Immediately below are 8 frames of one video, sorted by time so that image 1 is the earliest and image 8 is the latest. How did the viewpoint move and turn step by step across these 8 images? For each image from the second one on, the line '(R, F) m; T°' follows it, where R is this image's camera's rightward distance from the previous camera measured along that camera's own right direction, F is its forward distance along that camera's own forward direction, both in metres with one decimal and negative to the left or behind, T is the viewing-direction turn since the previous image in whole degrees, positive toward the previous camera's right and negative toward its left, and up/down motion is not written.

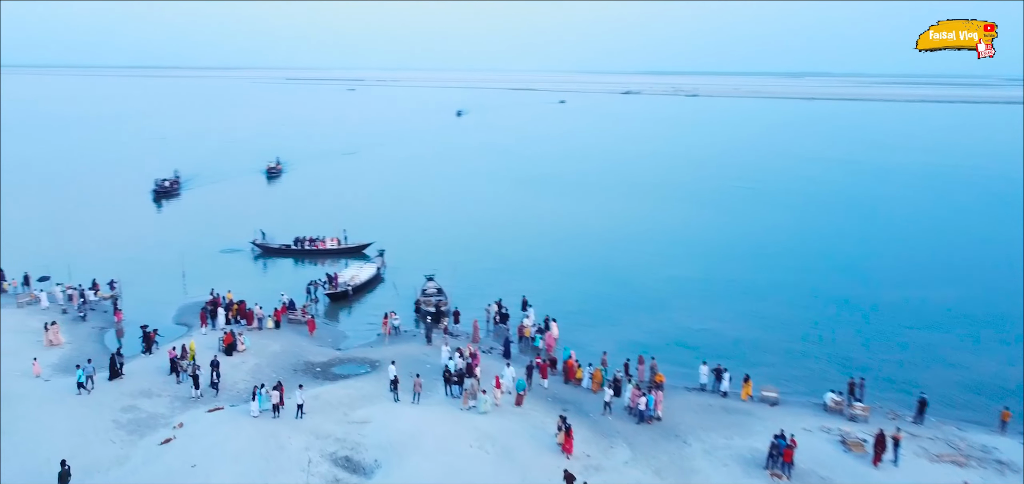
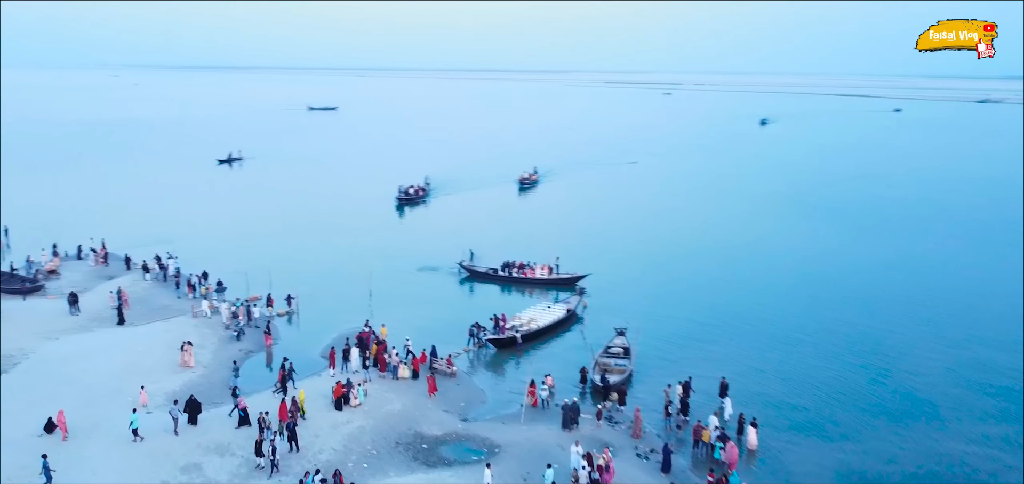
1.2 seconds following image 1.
(+2.7, +5.9) m; -22°
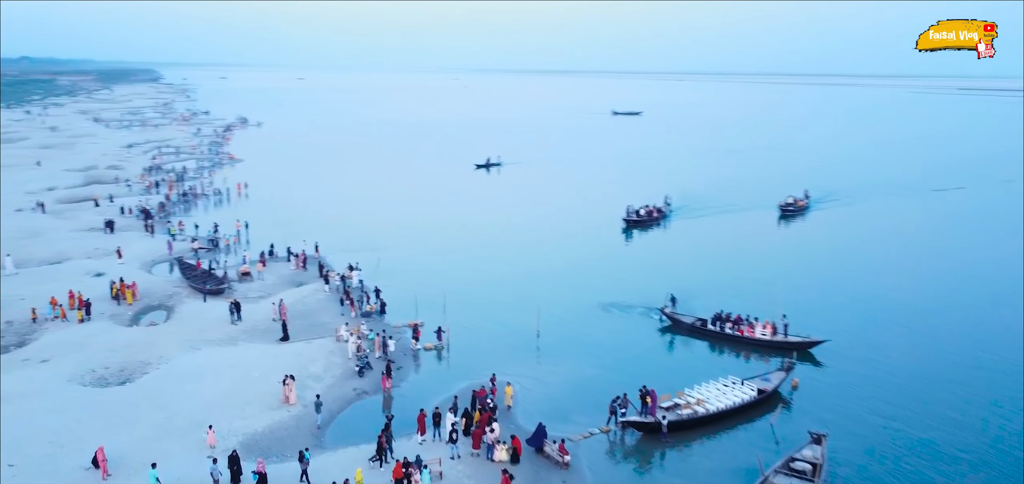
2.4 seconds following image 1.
(+3.2, +5.2) m; -22°
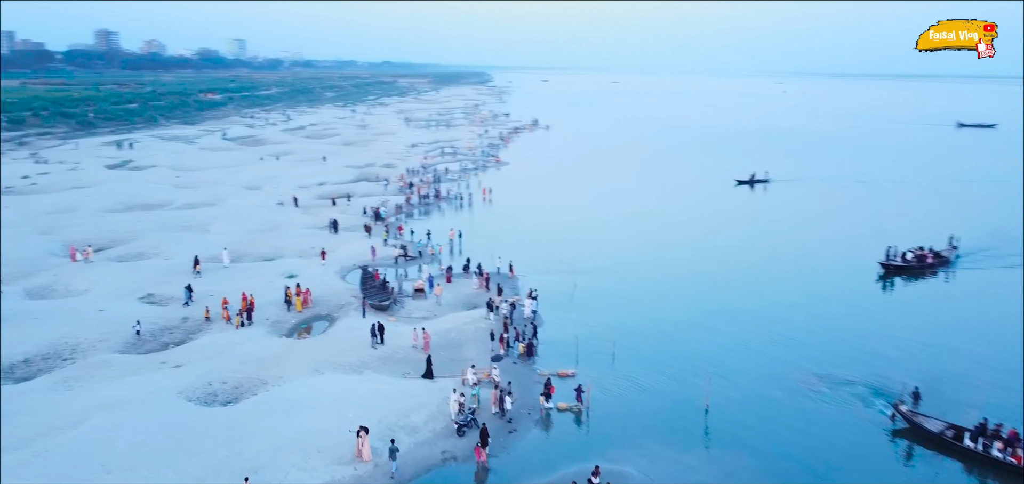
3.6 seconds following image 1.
(+3.3, +4.7) m; -21°
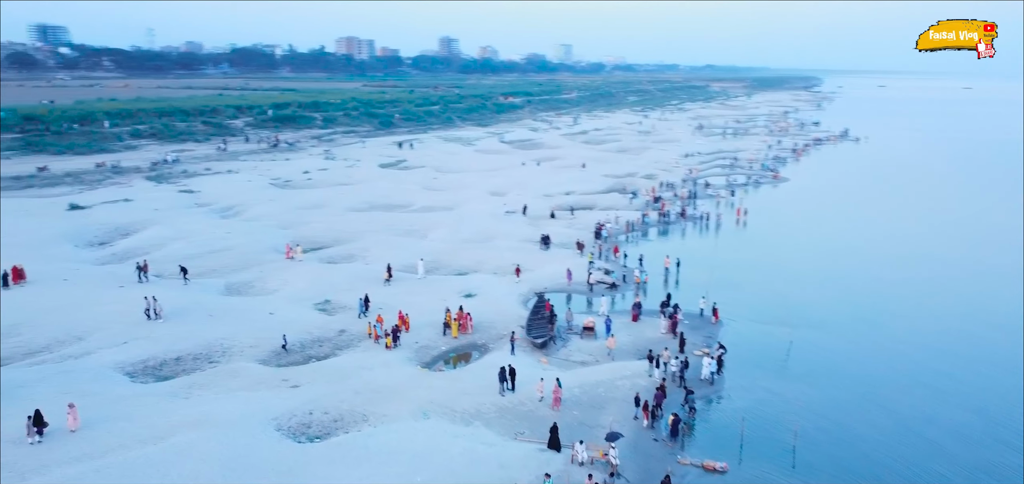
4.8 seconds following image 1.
(+3.4, +4.2) m; -21°
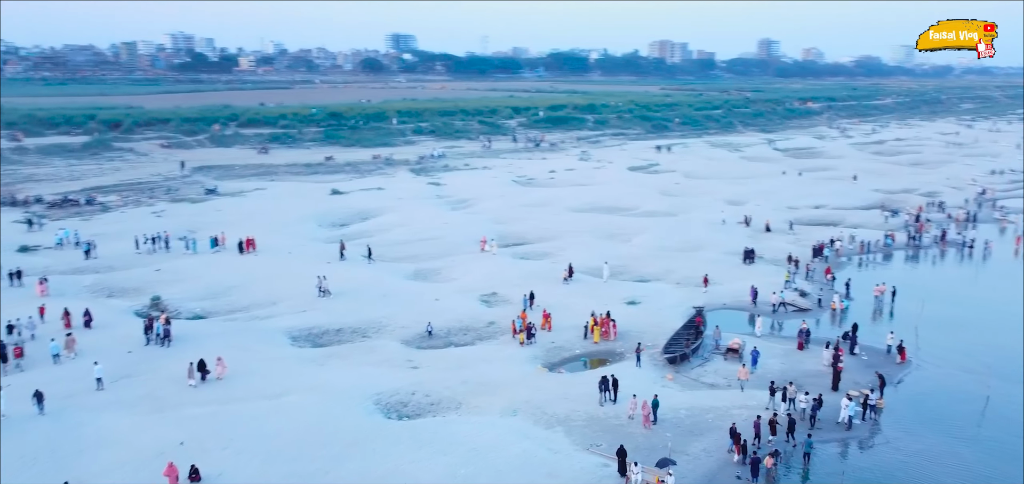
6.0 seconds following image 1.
(+4.5, +1.0) m; -21°
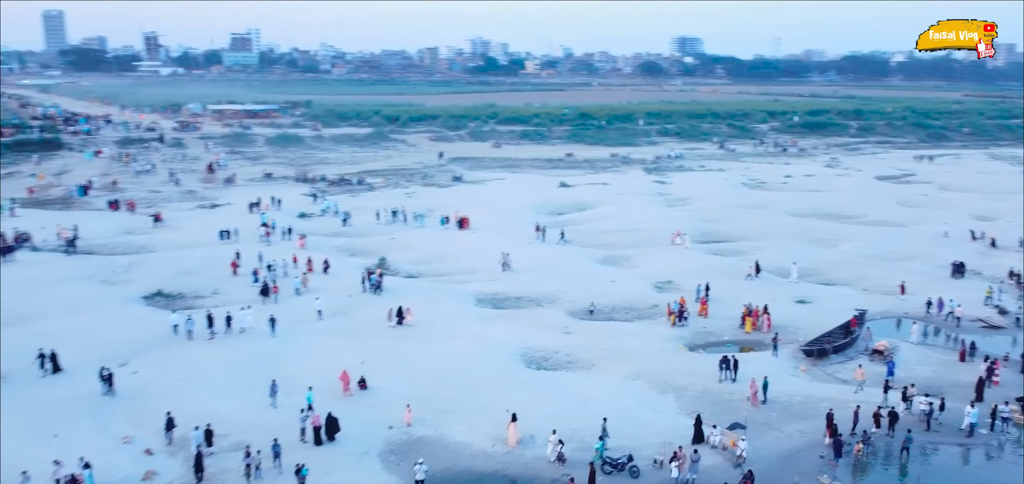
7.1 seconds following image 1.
(+3.7, -2.2) m; -19°
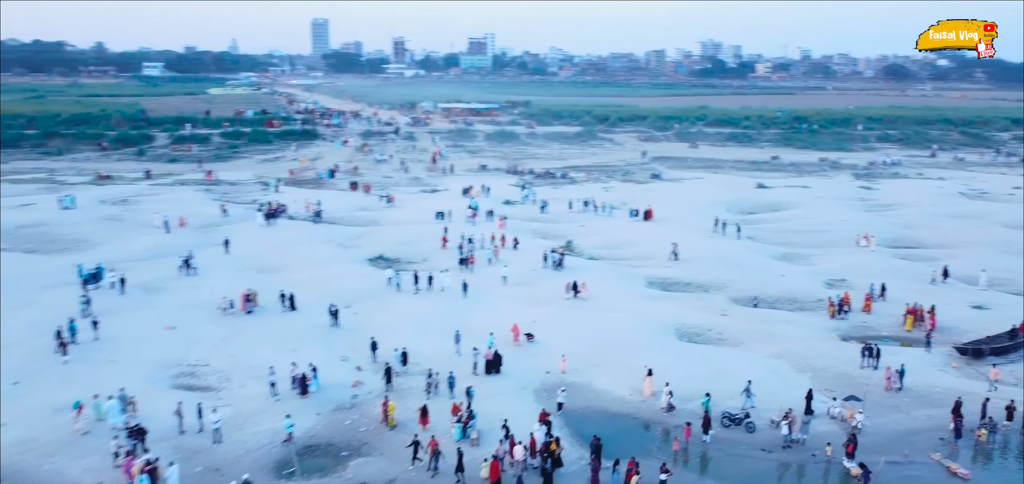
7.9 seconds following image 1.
(+1.9, -2.8) m; -15°
